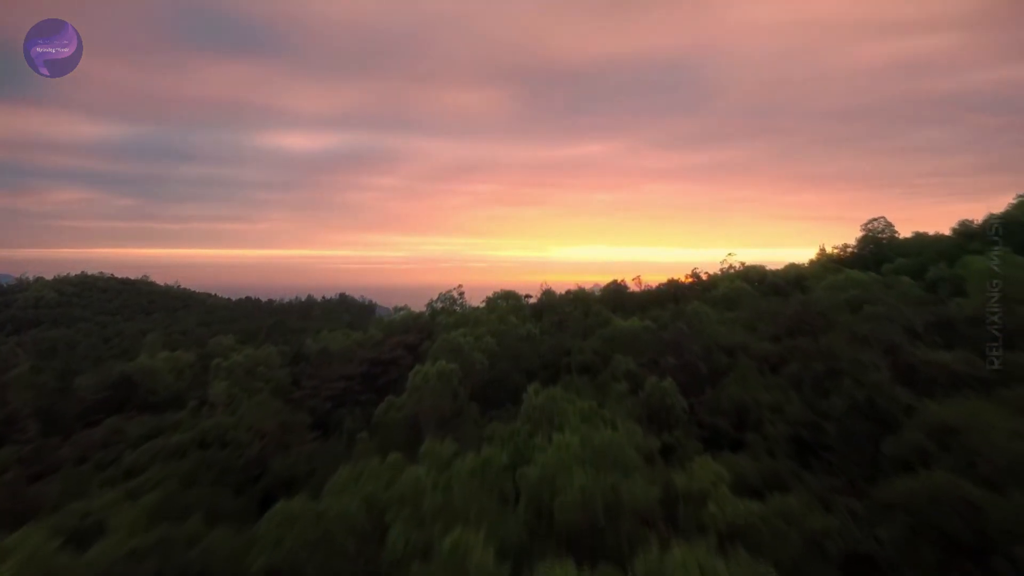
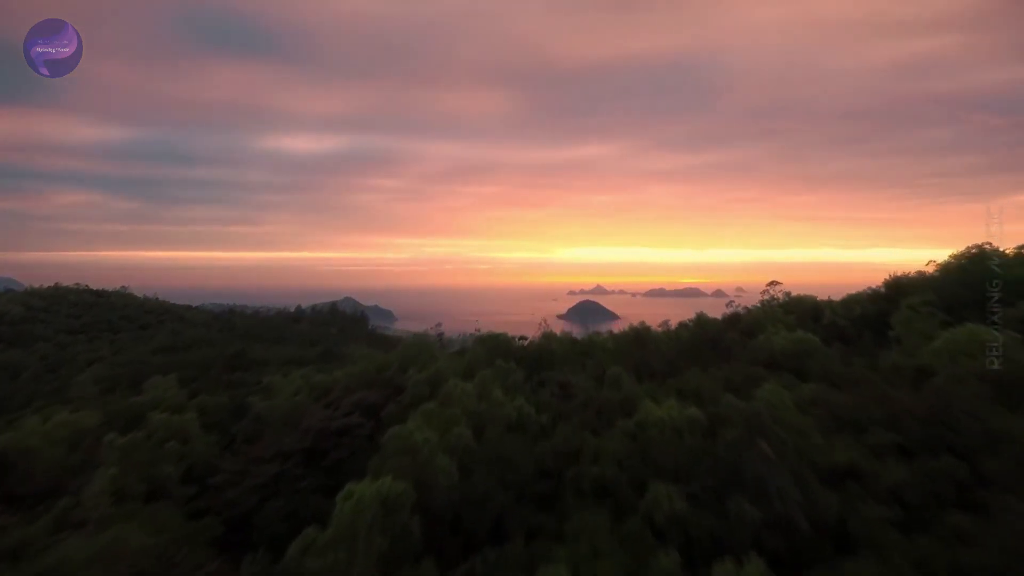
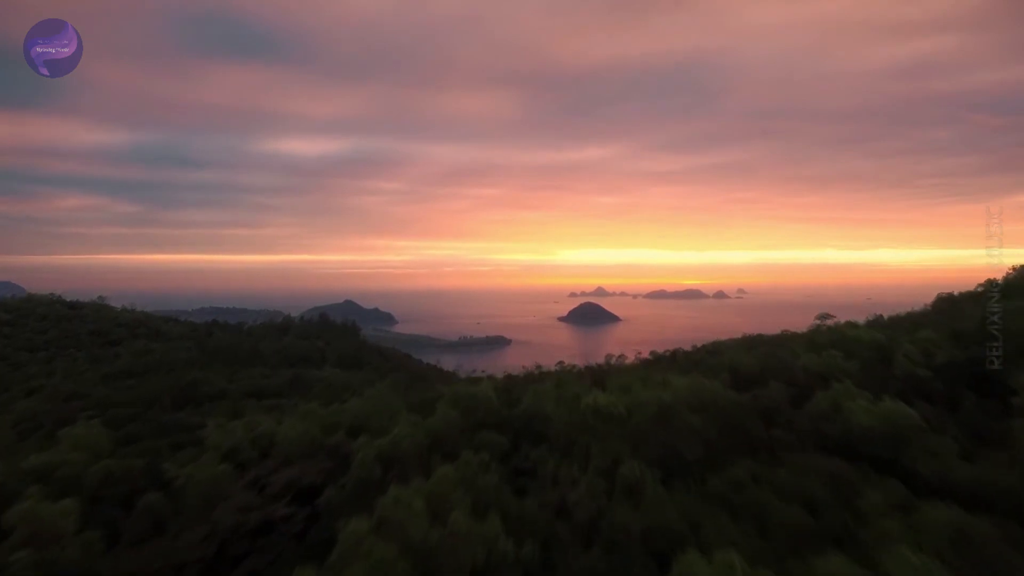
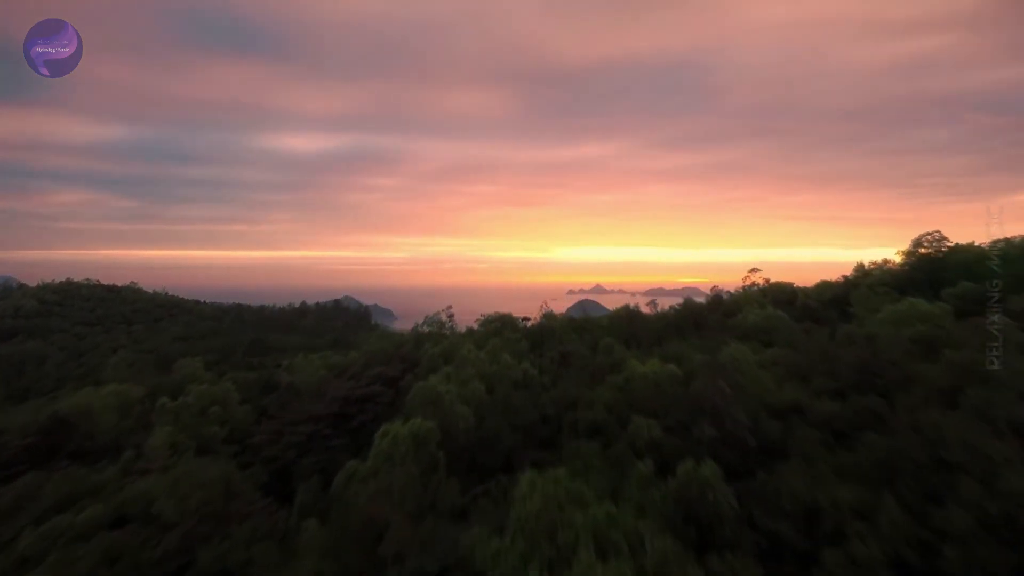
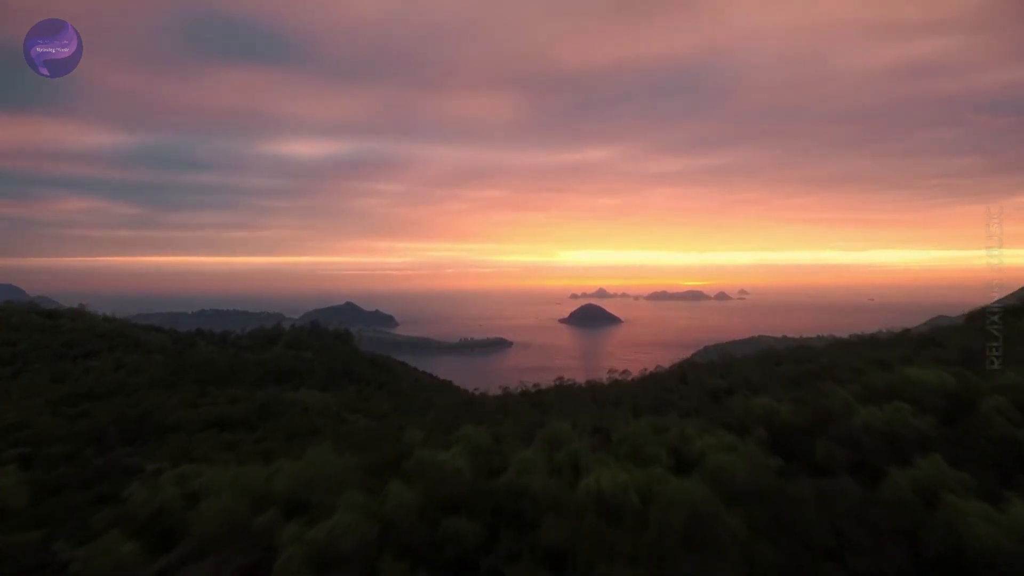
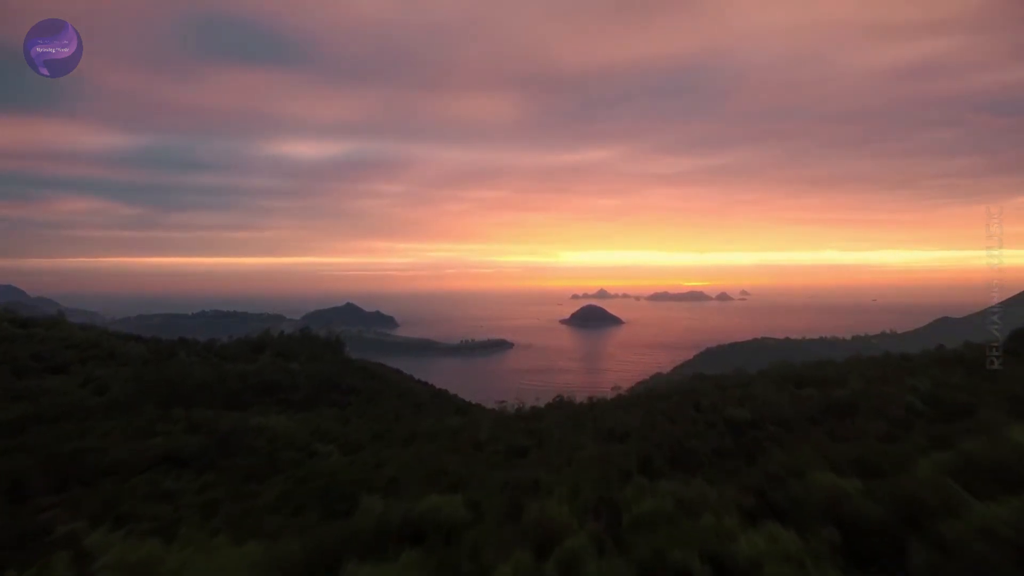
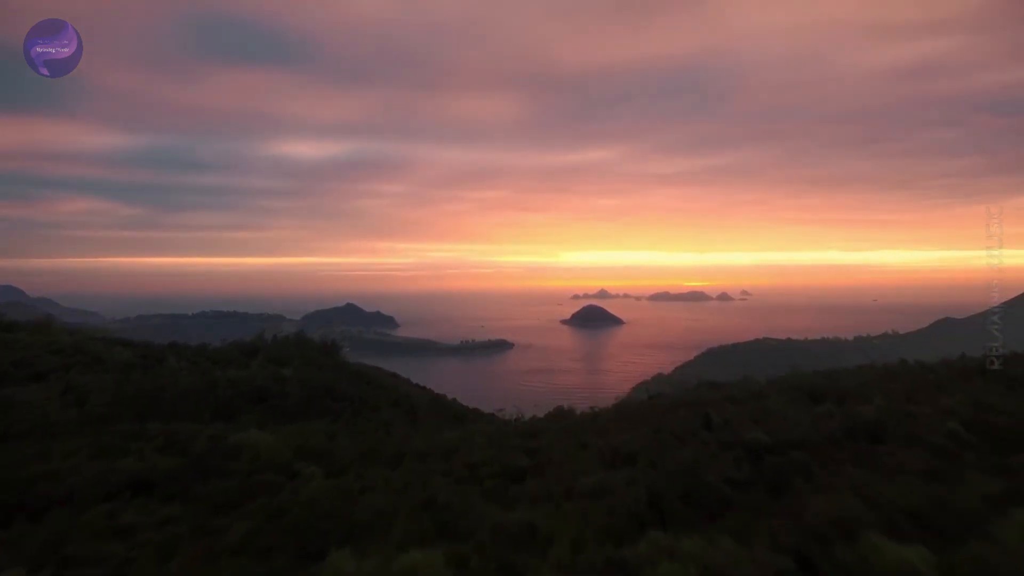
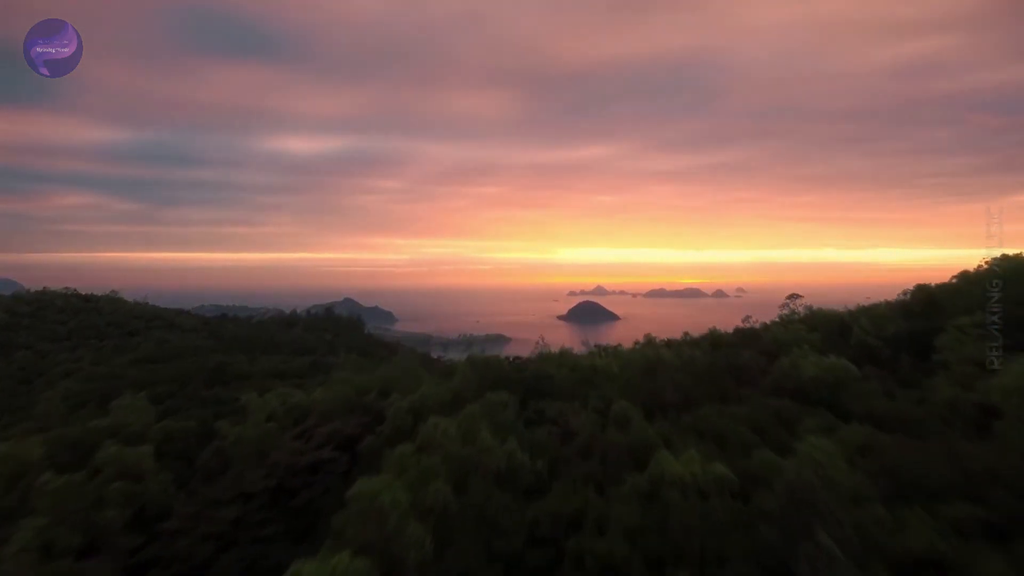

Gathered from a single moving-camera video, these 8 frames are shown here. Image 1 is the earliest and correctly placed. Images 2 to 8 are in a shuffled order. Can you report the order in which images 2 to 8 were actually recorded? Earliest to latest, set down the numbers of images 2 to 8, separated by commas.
4, 2, 8, 3, 5, 6, 7
